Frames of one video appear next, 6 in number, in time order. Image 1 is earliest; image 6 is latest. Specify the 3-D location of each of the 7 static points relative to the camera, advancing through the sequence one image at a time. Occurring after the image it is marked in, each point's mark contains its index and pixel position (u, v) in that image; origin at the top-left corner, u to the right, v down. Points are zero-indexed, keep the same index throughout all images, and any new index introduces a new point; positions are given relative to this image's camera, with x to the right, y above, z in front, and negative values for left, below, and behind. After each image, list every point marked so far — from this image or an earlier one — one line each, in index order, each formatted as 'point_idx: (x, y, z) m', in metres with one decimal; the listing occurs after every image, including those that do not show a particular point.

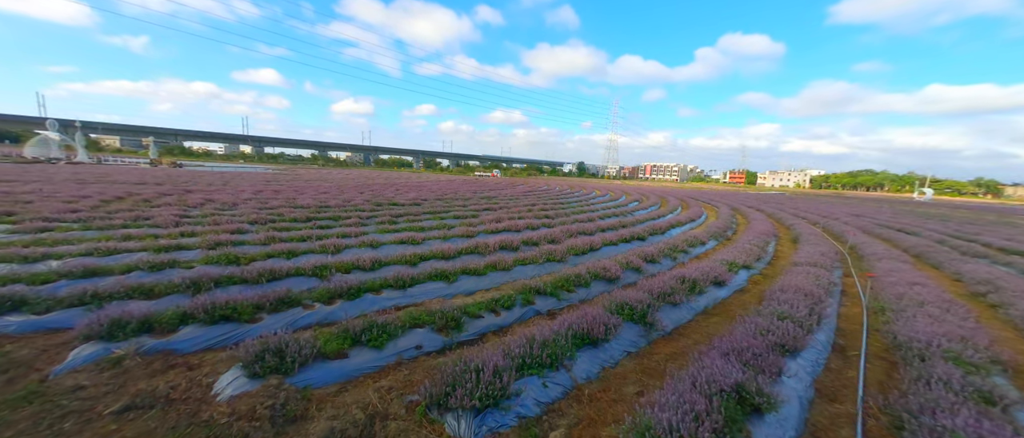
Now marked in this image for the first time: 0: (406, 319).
0: (-1.3, -1.3, +4.5) m
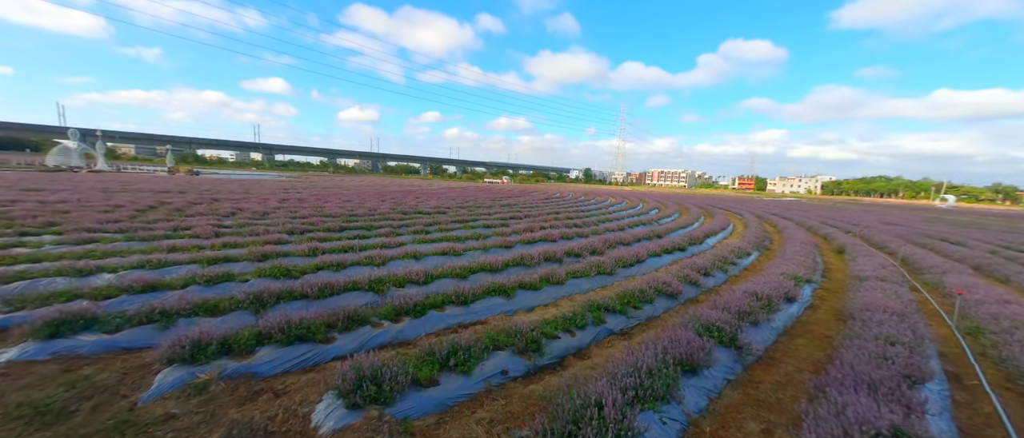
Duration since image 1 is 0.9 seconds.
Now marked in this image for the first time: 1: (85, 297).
0: (-0.3, -1.4, +4.2) m
1: (-6.1, -1.1, +5.2) m
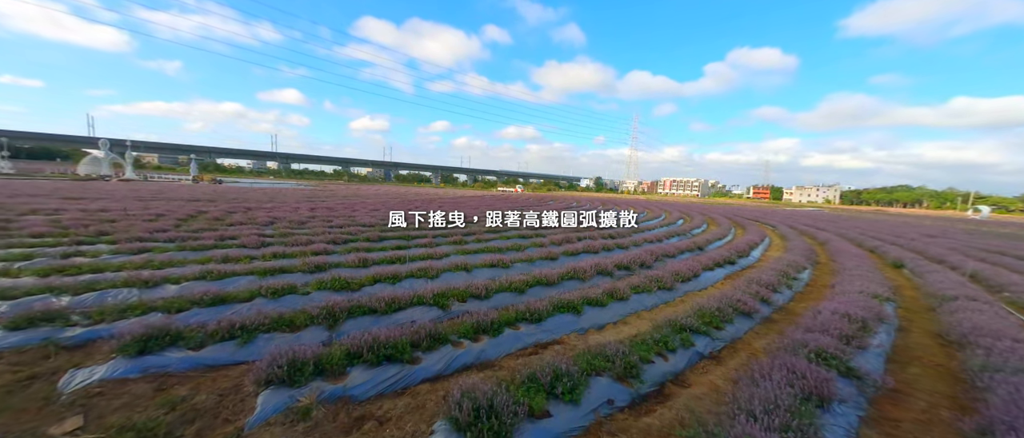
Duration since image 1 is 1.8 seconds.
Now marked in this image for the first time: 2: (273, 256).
0: (+0.8, -1.6, +4.0) m
1: (-5.0, -1.3, +5.1) m
2: (-6.0, -0.9, +8.9) m
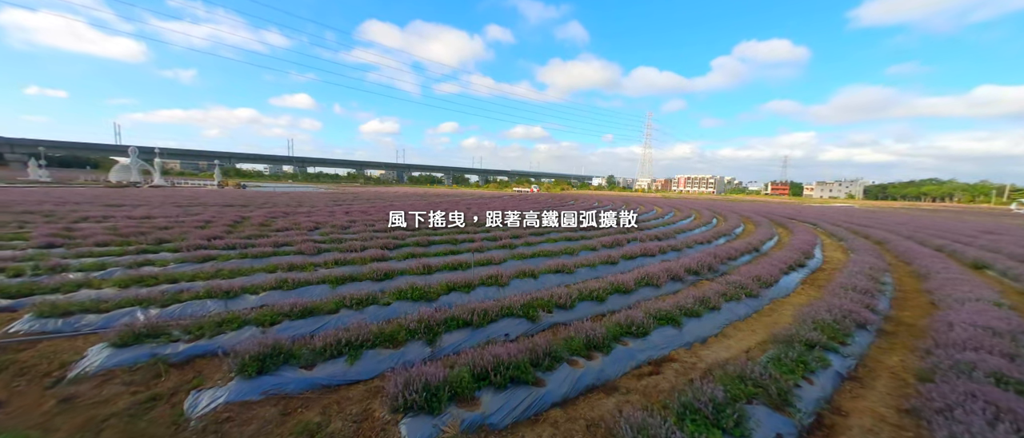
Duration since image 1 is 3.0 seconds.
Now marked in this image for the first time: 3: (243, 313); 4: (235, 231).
0: (+2.1, -1.7, +3.6) m
1: (-3.6, -1.4, +5.0) m
2: (-4.4, -1.1, +8.8) m
3: (-4.0, -1.4, +5.3) m
4: (-11.0, -0.5, +14.4) m
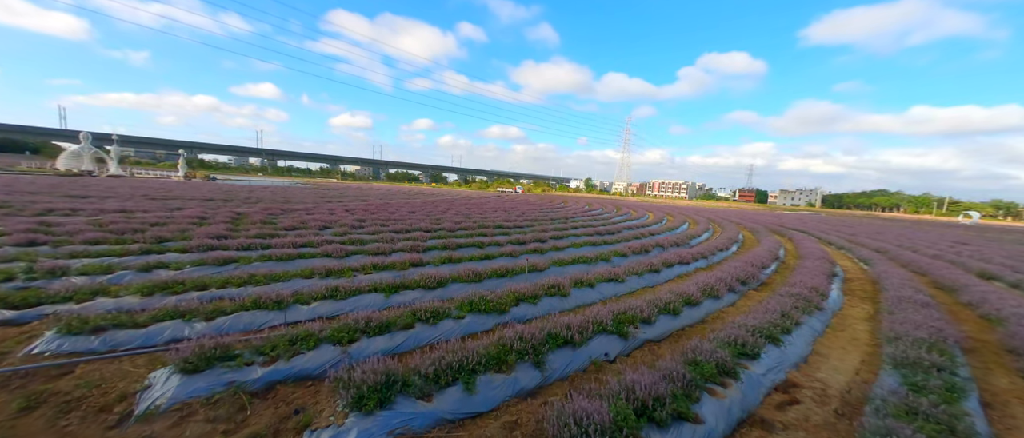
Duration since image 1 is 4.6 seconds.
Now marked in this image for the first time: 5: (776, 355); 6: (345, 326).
0: (+3.6, -1.9, +3.2) m
1: (-2.2, -1.5, +4.4) m
2: (-3.2, -1.1, +8.1) m
3: (-2.6, -1.4, +4.6) m
4: (-10.1, -0.4, +13.4) m
5: (+3.5, -1.8, +4.8) m
6: (-2.2, -1.4, +4.7) m
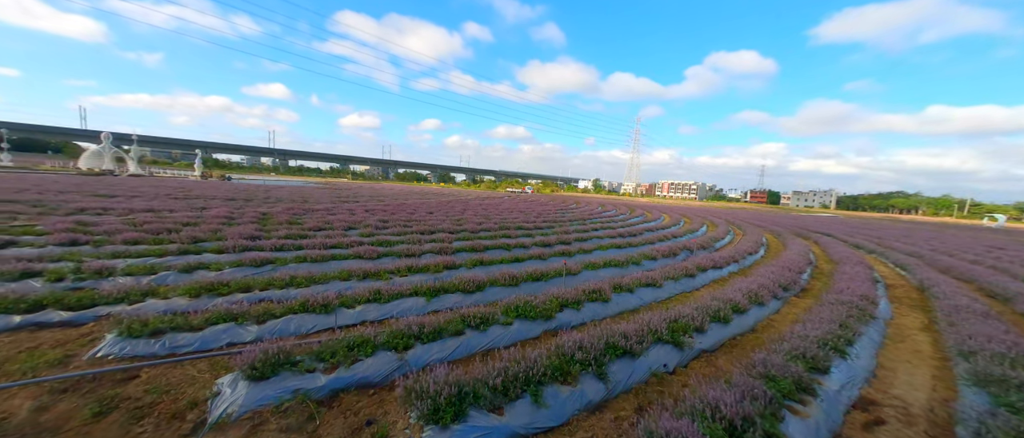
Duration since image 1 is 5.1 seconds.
0: (+4.3, -2.0, +3.0) m
1: (-1.5, -1.5, +4.3) m
2: (-2.3, -1.2, +8.1) m
3: (-1.9, -1.5, +4.6) m
4: (-9.1, -0.4, +13.6) m
5: (+4.3, -1.9, +4.6) m
6: (-1.5, -1.5, +4.6) m
